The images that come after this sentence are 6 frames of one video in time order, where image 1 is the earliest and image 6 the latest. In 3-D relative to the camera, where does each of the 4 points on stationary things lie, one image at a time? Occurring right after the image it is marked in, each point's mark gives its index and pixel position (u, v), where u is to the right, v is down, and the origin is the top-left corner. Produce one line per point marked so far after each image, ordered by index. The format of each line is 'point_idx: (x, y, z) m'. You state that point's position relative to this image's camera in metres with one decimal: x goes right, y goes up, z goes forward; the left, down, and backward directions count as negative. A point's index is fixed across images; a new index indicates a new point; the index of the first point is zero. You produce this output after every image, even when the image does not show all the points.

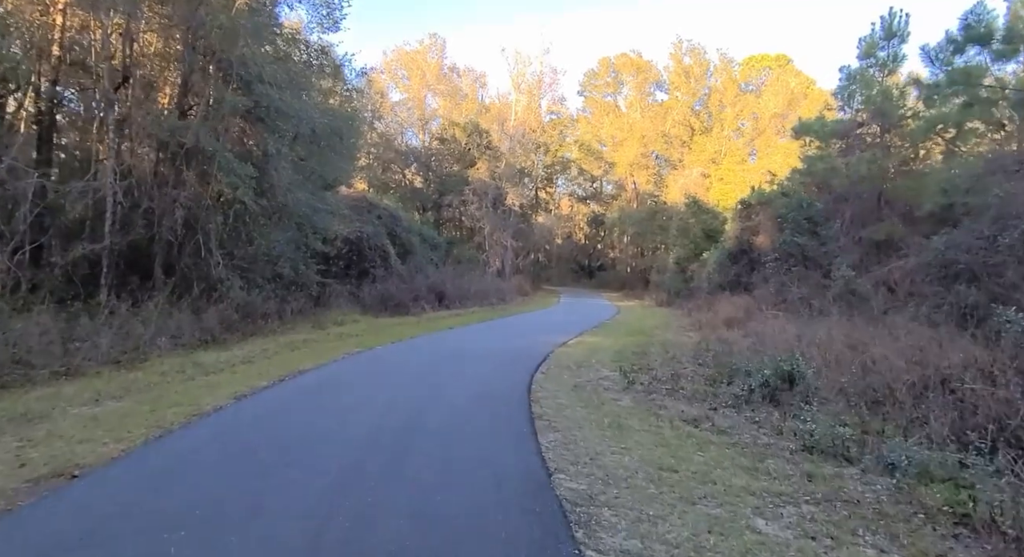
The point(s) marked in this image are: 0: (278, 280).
0: (-6.9, 0.0, +18.1) m
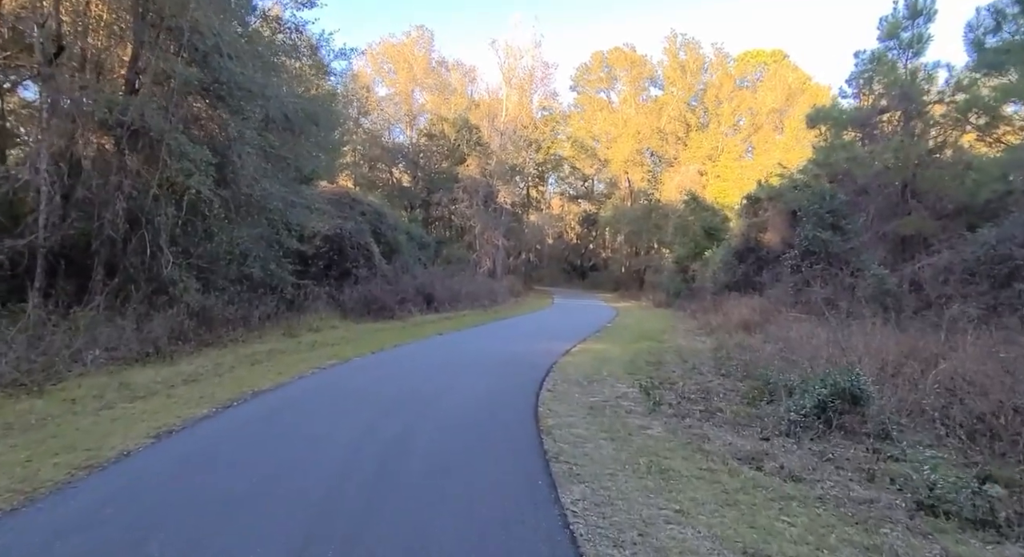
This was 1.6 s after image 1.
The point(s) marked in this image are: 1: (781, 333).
0: (-7.0, -0.1, +16.2) m
1: (+6.9, -1.4, +15.9) m
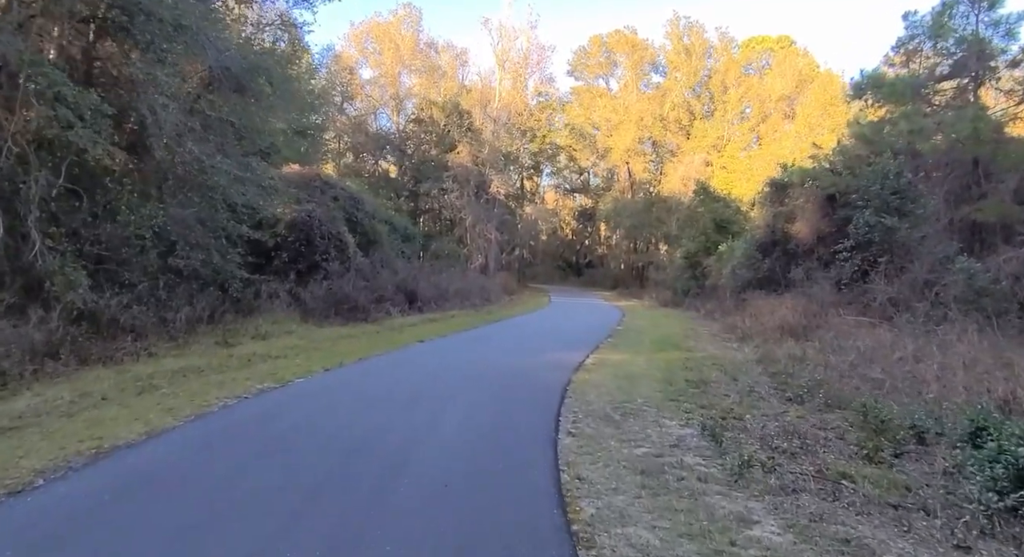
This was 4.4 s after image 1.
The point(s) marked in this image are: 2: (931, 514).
0: (-7.0, +0.1, +12.9) m
1: (+6.8, -1.3, +12.7) m
2: (+3.3, -1.8, +4.8) m
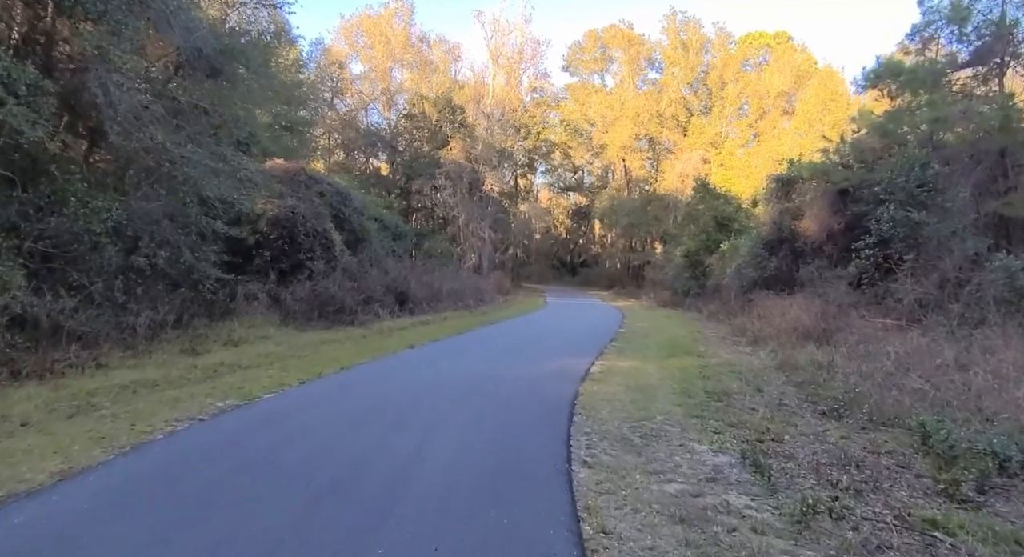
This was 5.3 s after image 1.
0: (-7.1, +0.1, +11.7) m
1: (+6.8, -1.3, +11.7) m
2: (+3.3, -1.8, +3.8) m
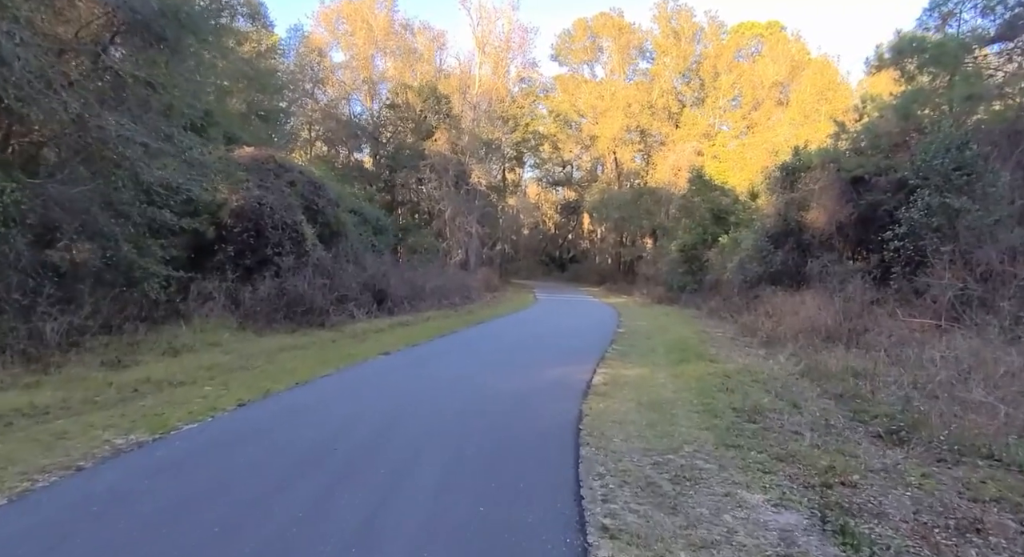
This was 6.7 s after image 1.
0: (-7.2, +0.1, +9.9) m
1: (+6.6, -1.2, +10.2) m
2: (+3.3, -1.8, +2.2) m
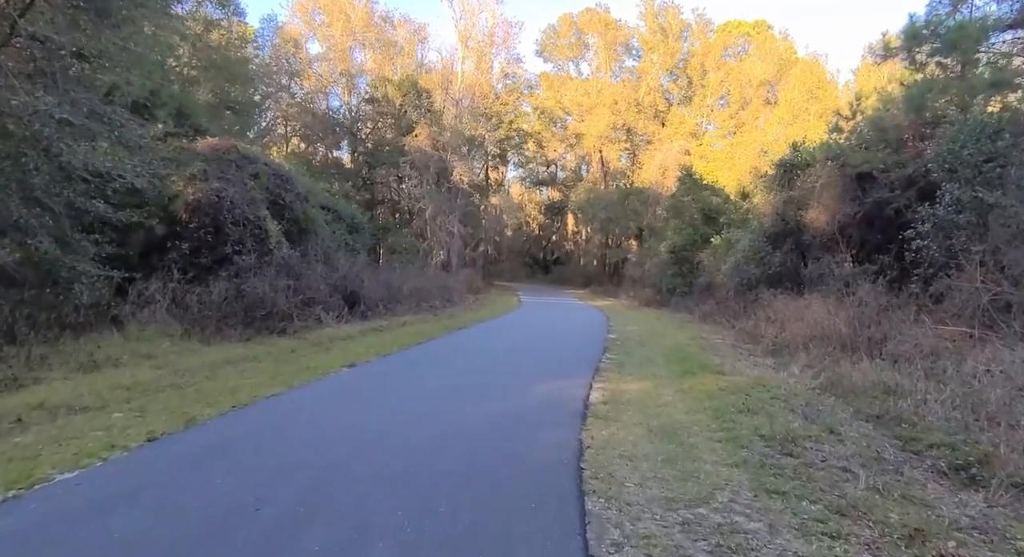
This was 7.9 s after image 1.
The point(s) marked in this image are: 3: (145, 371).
0: (-7.5, +0.1, +8.3) m
1: (+6.4, -1.3, +8.9) m
2: (+3.3, -1.8, +0.9) m
3: (-4.8, -1.2, +8.2) m
